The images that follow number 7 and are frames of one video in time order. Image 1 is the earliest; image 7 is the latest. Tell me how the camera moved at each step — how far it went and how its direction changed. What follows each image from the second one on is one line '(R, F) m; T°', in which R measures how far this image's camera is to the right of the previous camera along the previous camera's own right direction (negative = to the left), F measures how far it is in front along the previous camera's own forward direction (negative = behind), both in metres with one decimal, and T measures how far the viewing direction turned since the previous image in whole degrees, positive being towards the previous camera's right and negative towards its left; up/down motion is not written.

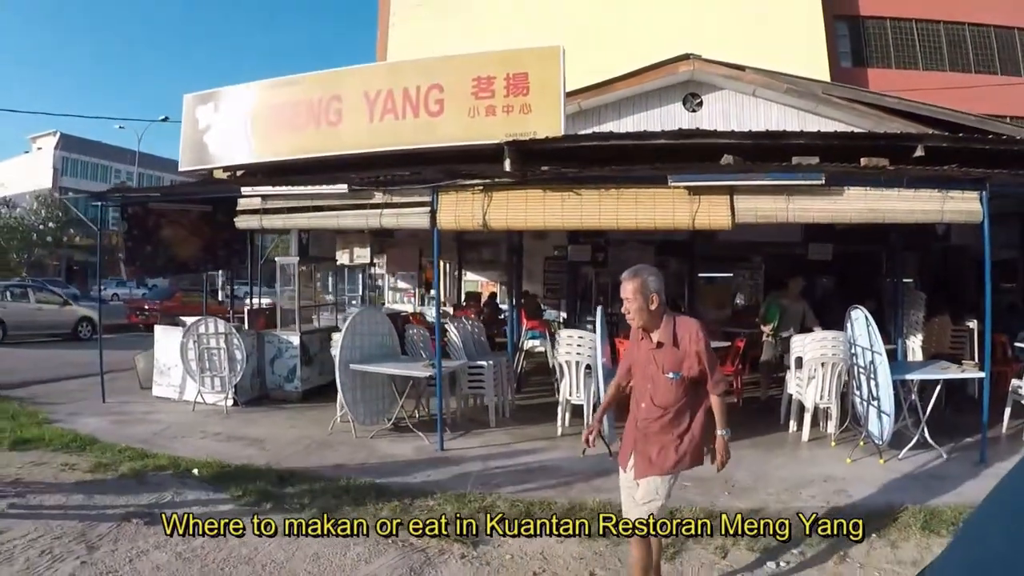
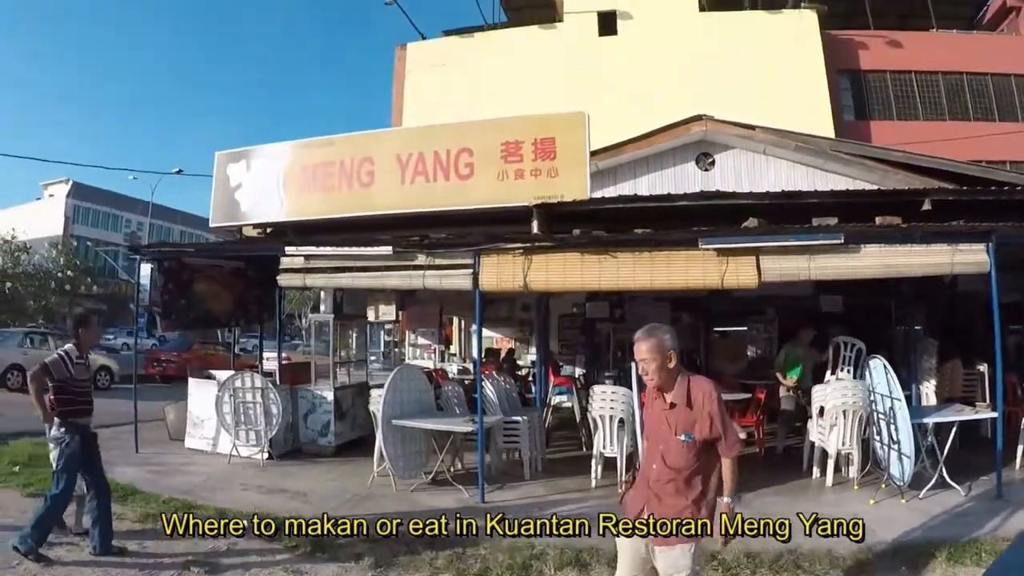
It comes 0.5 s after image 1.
(-0.3, -0.3) m; 0°
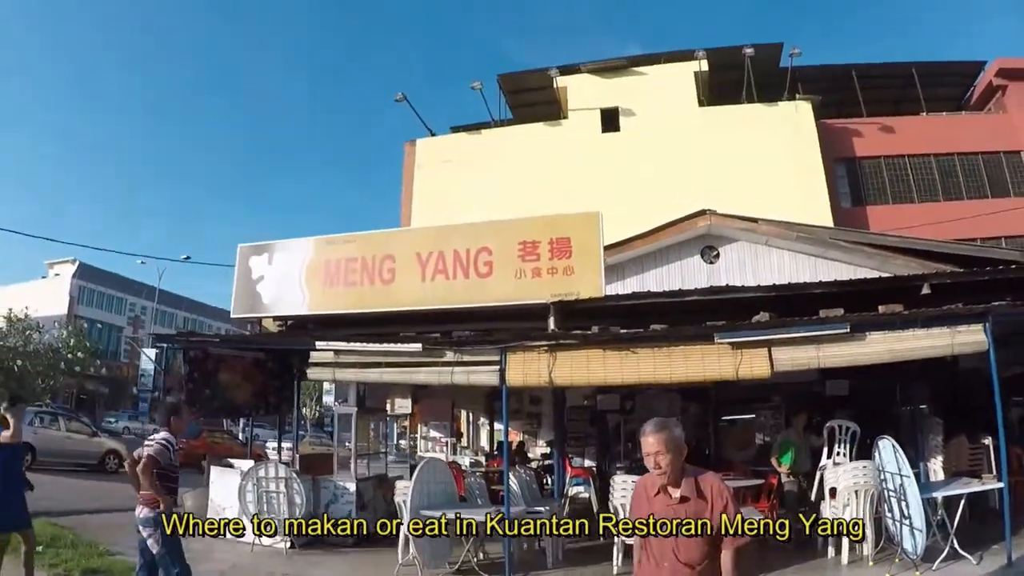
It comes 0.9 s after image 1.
(-0.2, -0.4) m; 0°
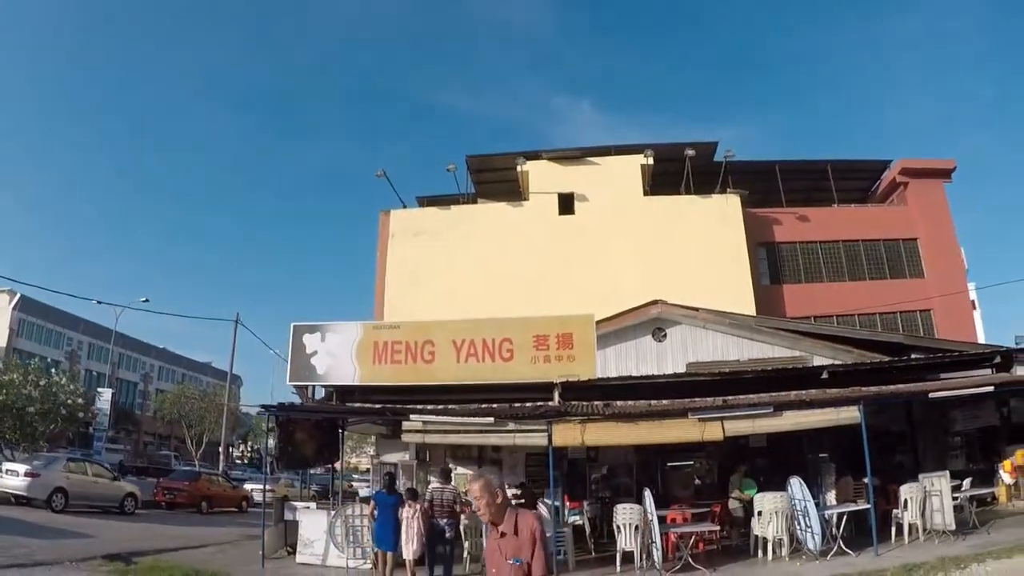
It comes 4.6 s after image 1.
(-1.4, -3.2) m; +5°
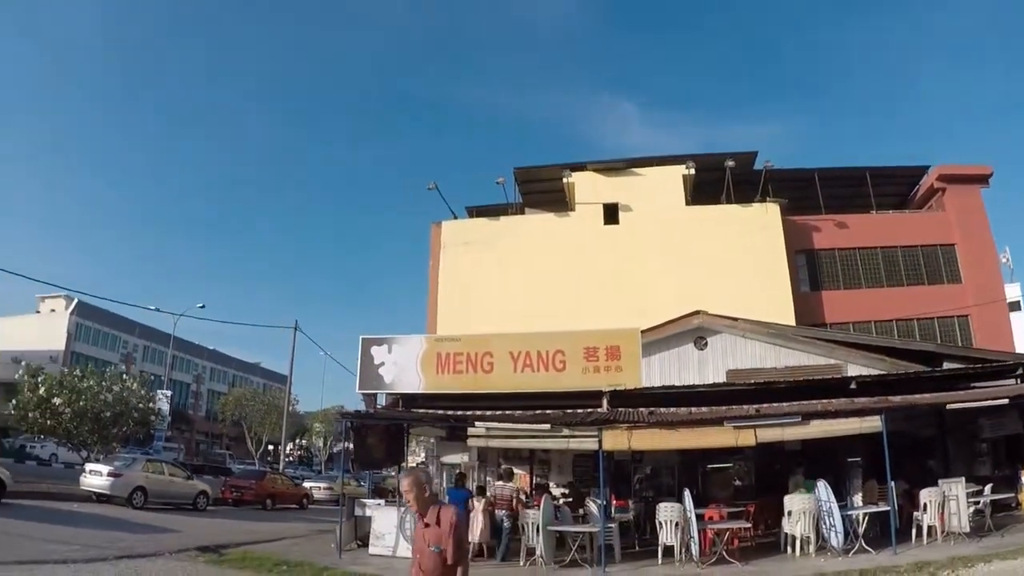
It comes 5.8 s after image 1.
(-0.2, -1.1) m; -3°
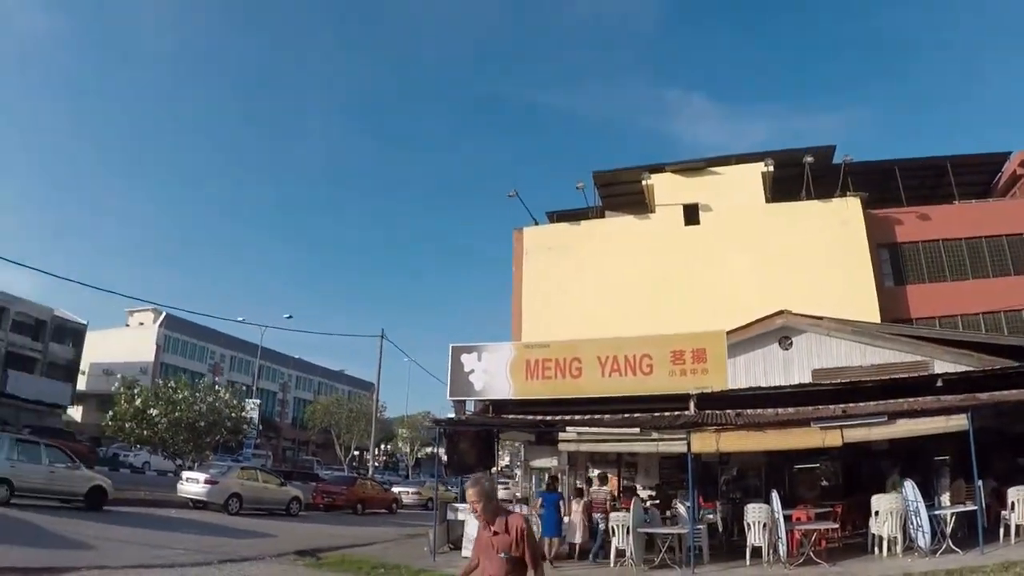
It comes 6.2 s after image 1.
(-0.3, -0.8) m; -5°
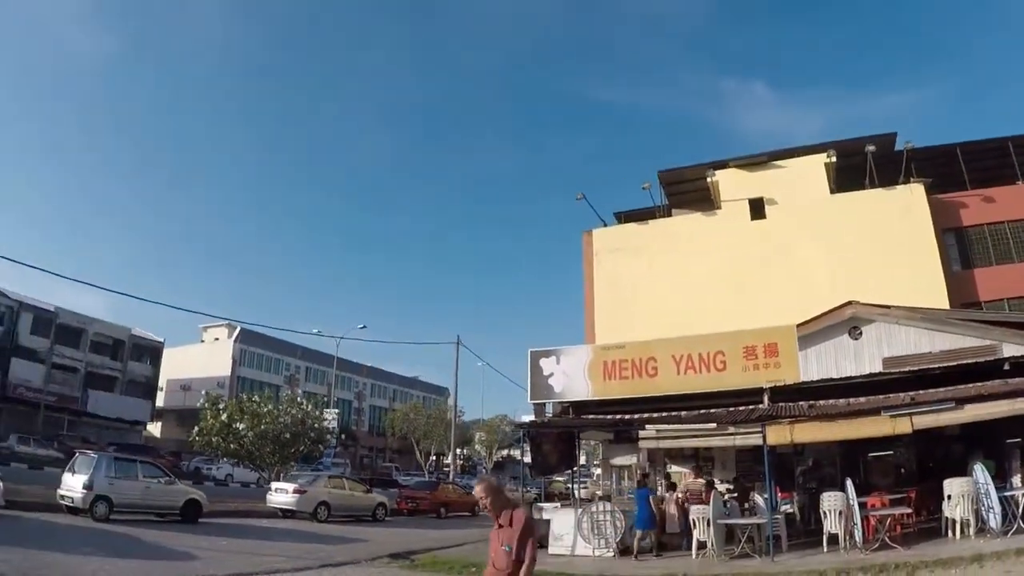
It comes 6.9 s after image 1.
(-0.3, -1.2) m; -5°
